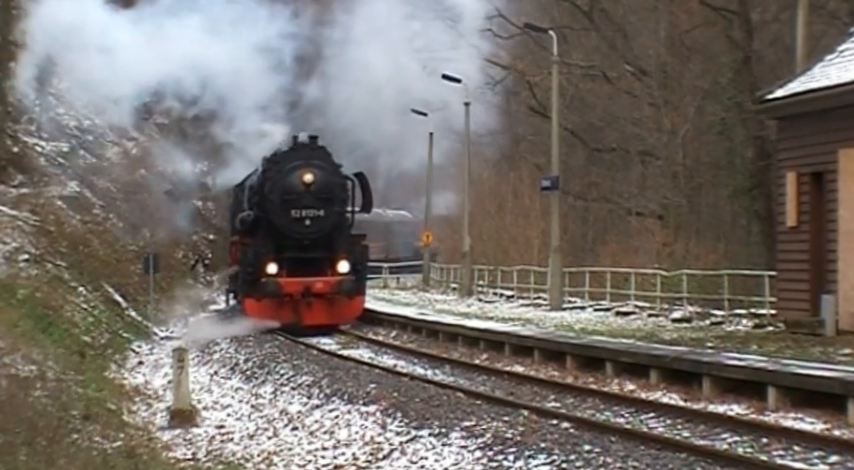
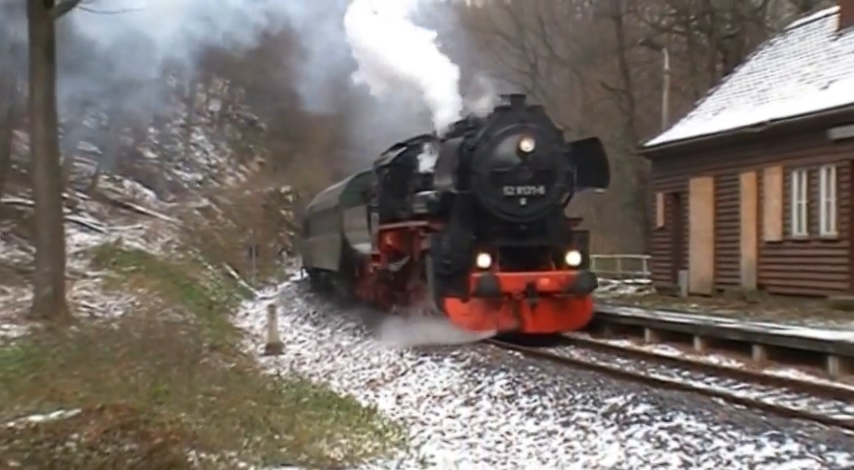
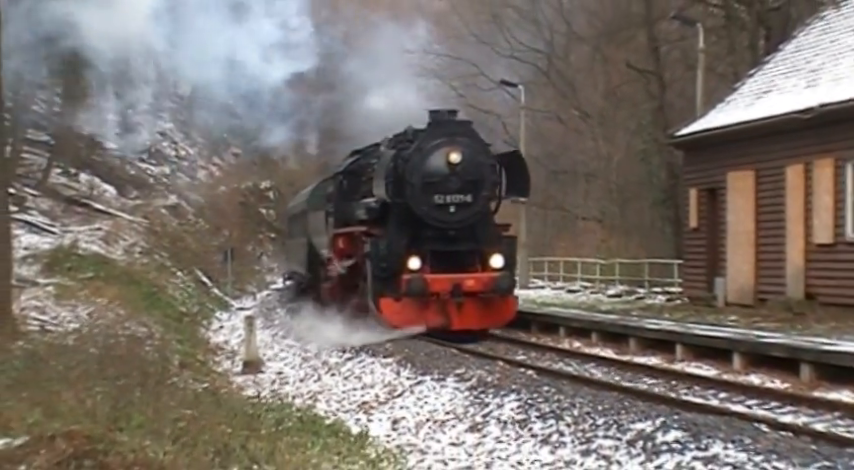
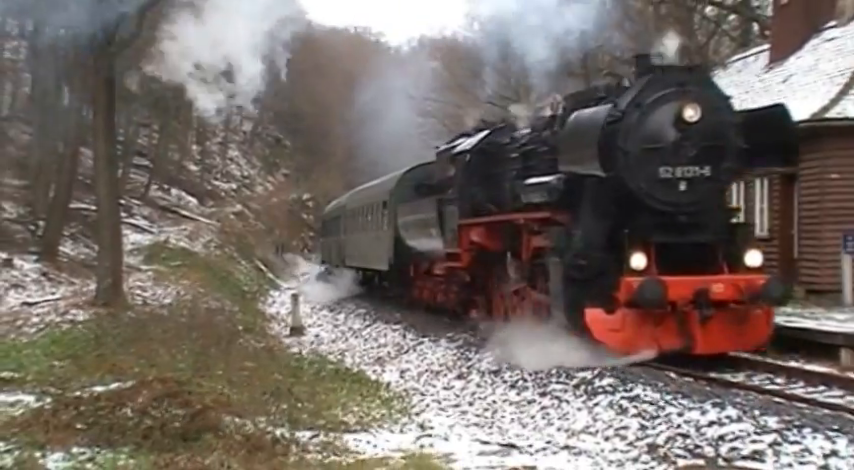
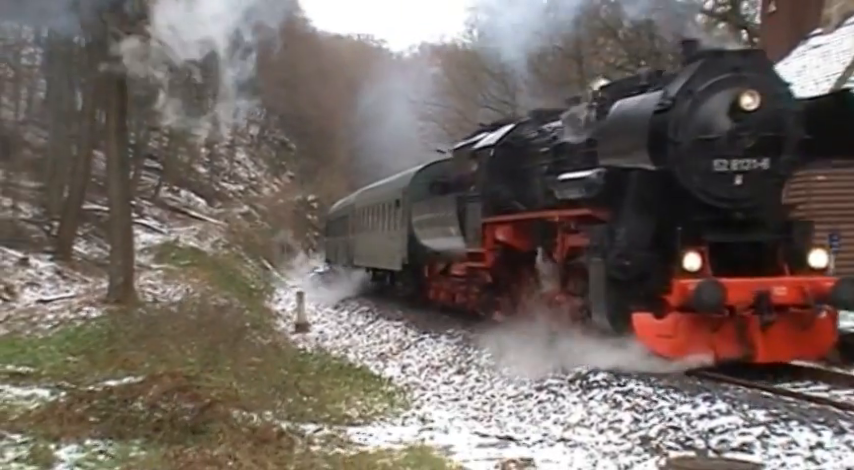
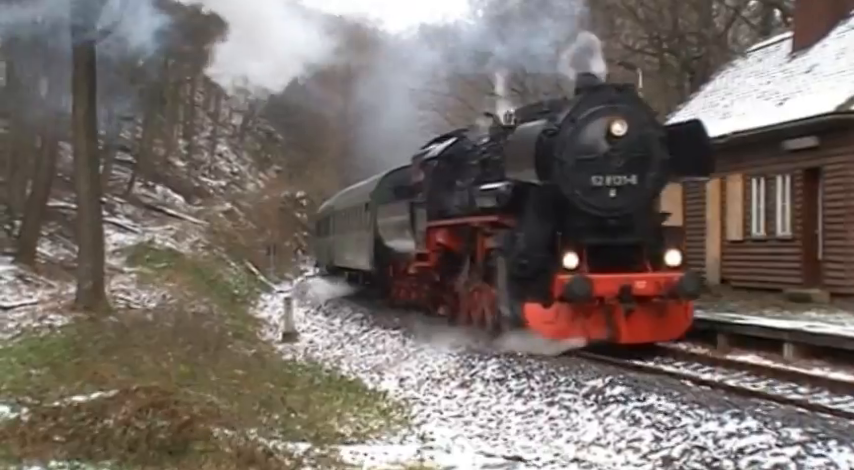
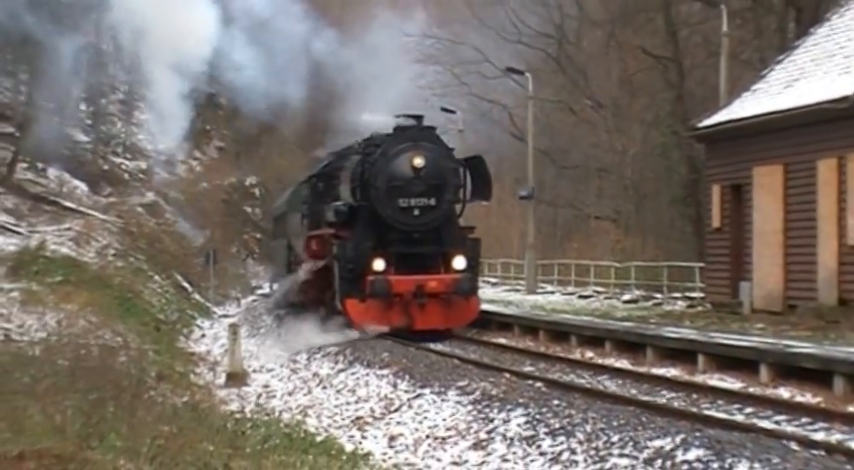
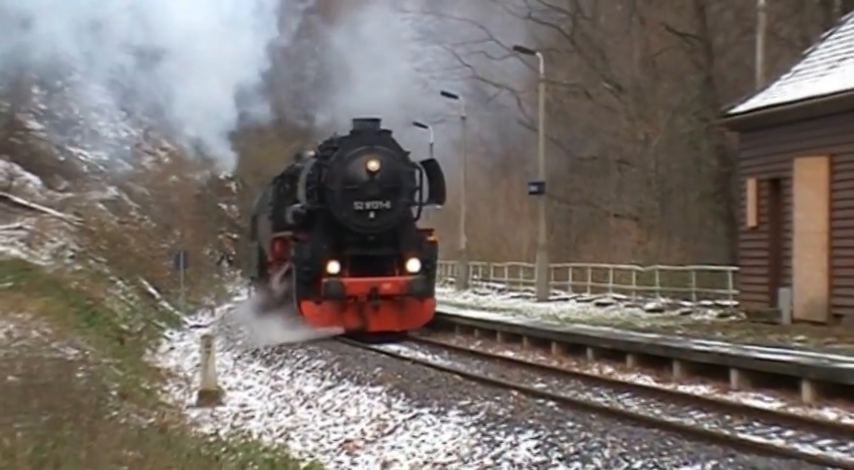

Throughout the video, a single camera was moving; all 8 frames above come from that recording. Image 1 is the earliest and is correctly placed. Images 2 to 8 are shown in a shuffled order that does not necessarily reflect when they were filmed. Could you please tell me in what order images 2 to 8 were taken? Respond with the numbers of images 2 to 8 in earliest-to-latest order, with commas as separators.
8, 7, 3, 2, 6, 4, 5
